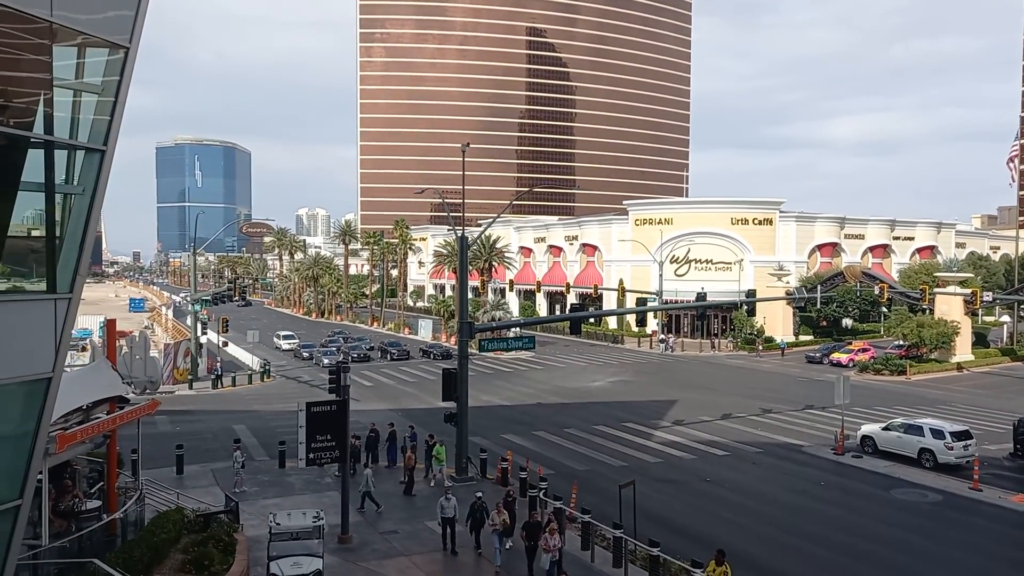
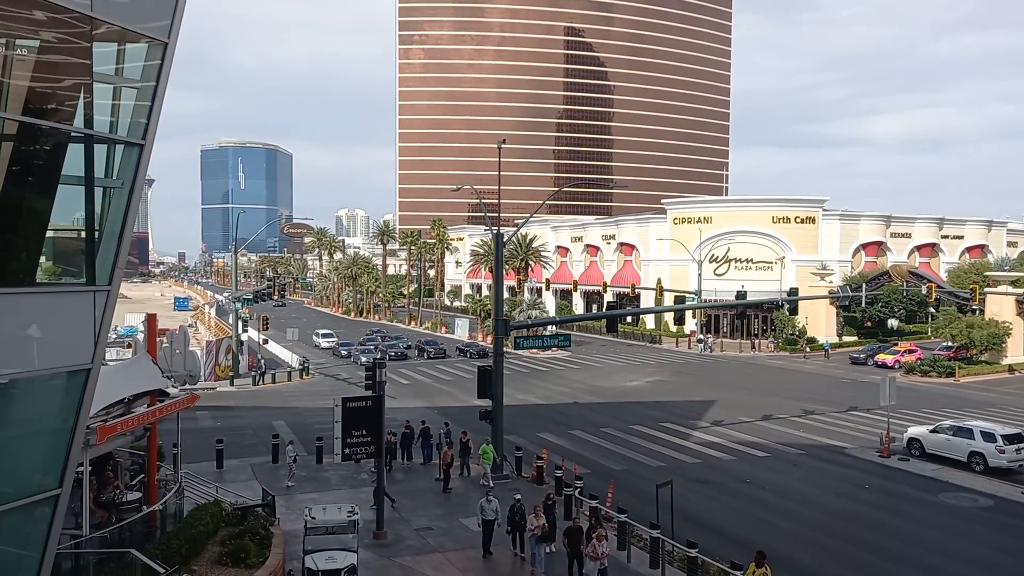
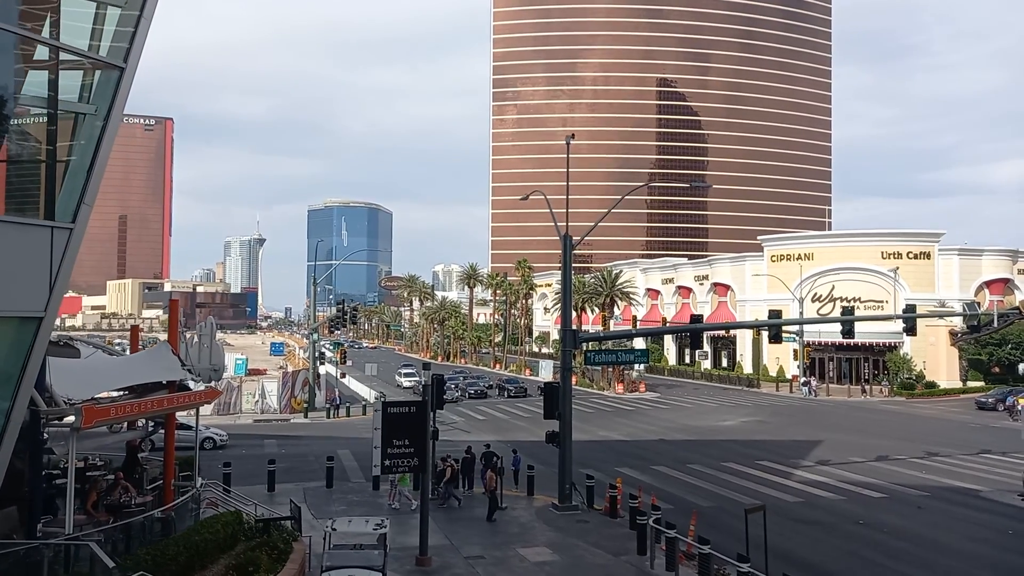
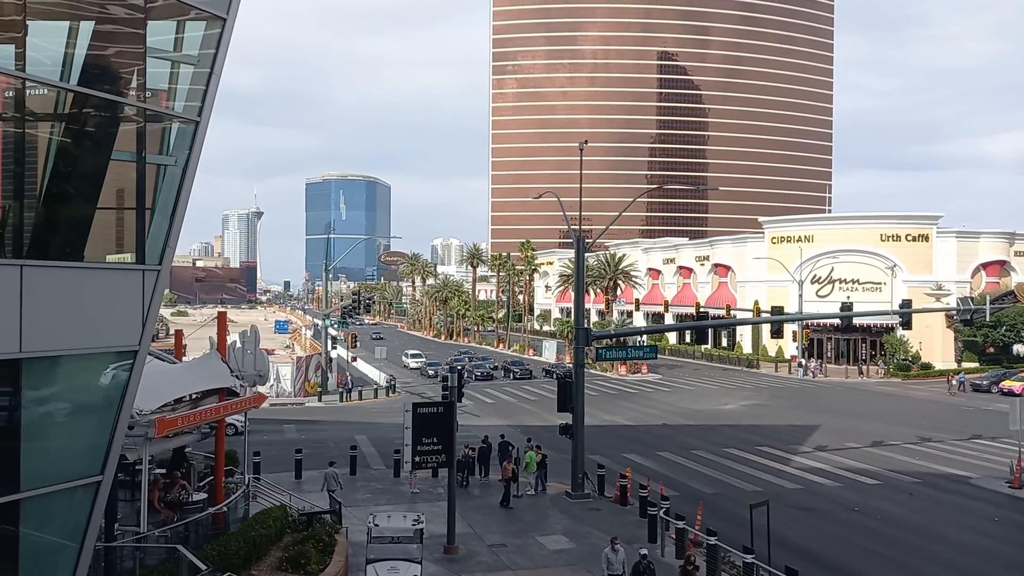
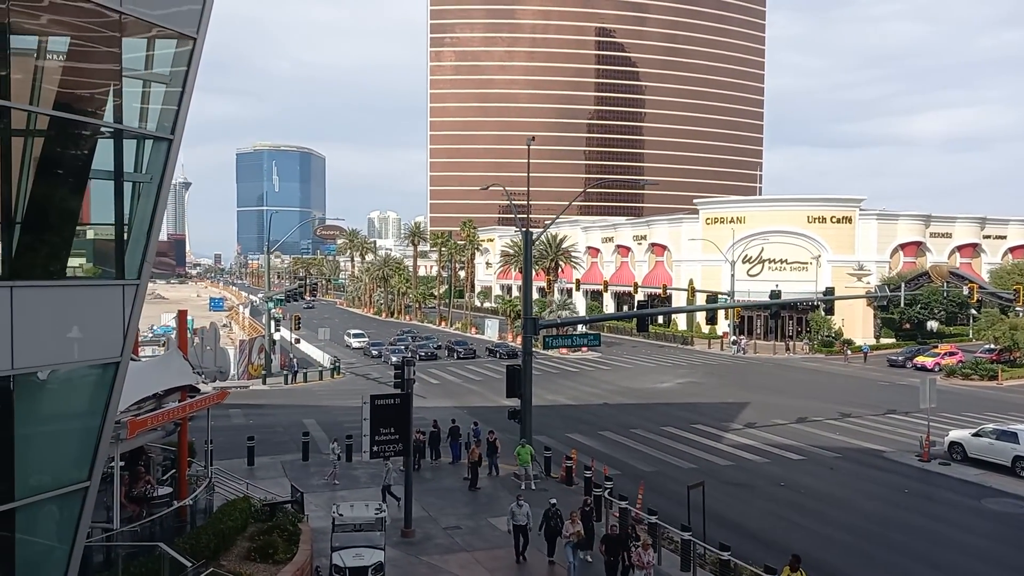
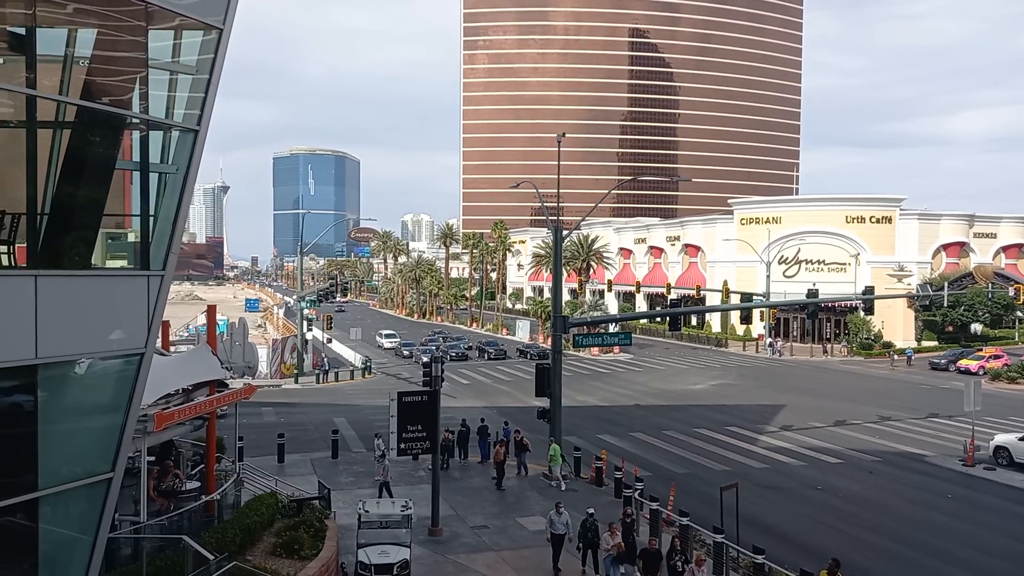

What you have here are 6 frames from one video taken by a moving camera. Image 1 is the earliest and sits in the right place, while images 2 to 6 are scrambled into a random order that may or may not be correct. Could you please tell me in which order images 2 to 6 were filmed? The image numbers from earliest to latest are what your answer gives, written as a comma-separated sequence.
2, 5, 6, 4, 3
